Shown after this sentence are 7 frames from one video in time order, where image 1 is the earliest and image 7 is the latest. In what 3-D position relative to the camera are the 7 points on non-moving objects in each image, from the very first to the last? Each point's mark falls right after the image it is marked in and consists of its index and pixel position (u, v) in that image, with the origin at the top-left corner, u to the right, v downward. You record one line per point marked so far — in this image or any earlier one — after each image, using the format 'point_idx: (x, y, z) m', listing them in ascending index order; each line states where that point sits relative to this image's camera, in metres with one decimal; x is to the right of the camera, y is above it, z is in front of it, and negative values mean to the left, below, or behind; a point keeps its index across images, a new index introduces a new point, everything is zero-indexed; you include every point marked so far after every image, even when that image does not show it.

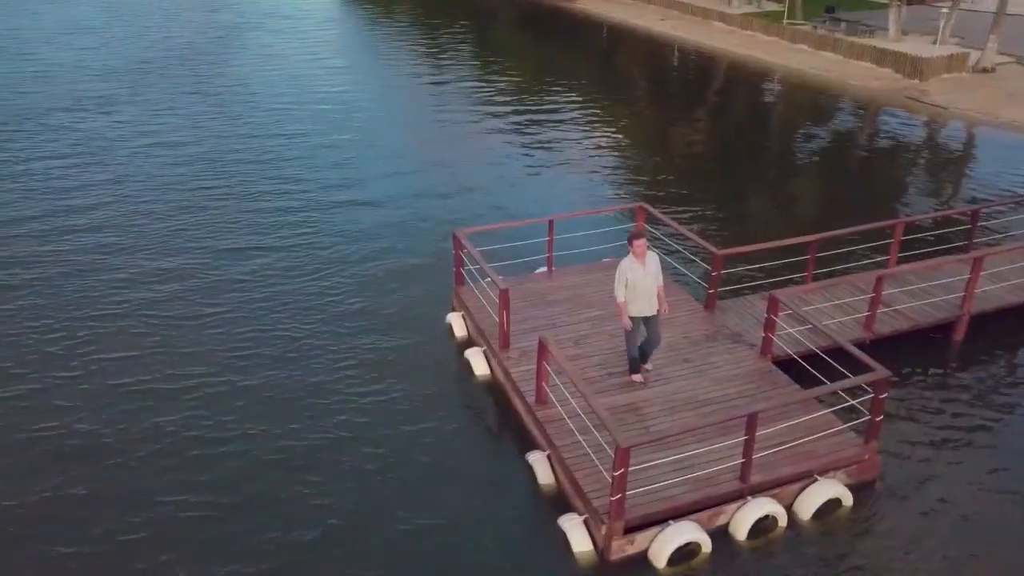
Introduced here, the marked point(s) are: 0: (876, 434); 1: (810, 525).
0: (+4.8, -1.9, +11.7) m
1: (+3.8, -3.0, +11.2) m
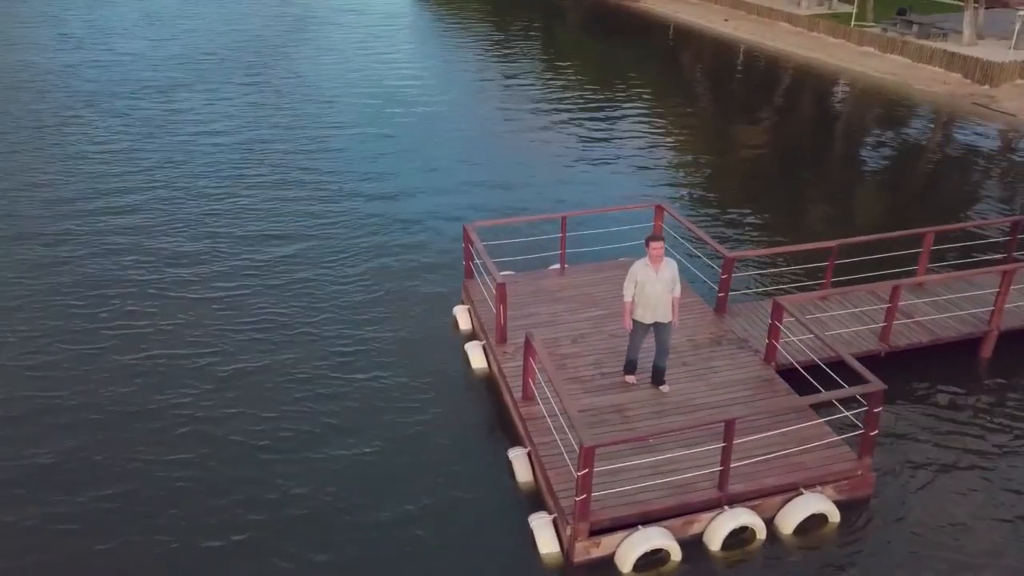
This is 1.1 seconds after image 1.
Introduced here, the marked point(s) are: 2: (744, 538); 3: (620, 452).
0: (+4.5, -2.0, +11.1) m
1: (+3.4, -3.1, +10.8) m
2: (+2.8, -3.0, +10.7) m
3: (+1.3, -2.1, +11.2) m
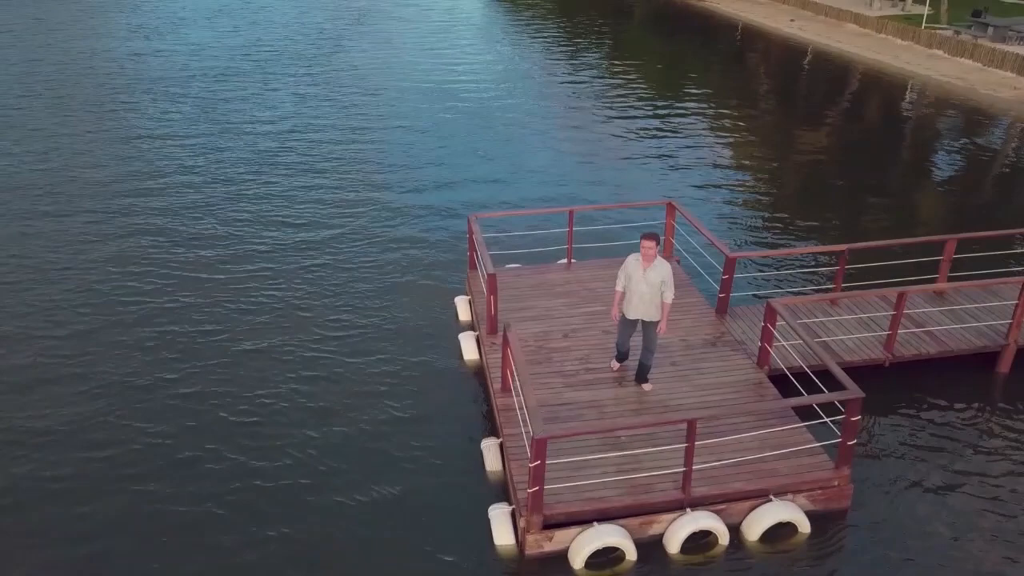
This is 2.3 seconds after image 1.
0: (+4.0, -2.1, +10.7) m
1: (+2.9, -3.1, +10.5) m
2: (+2.3, -3.0, +10.5) m
3: (+0.9, -2.0, +11.1) m
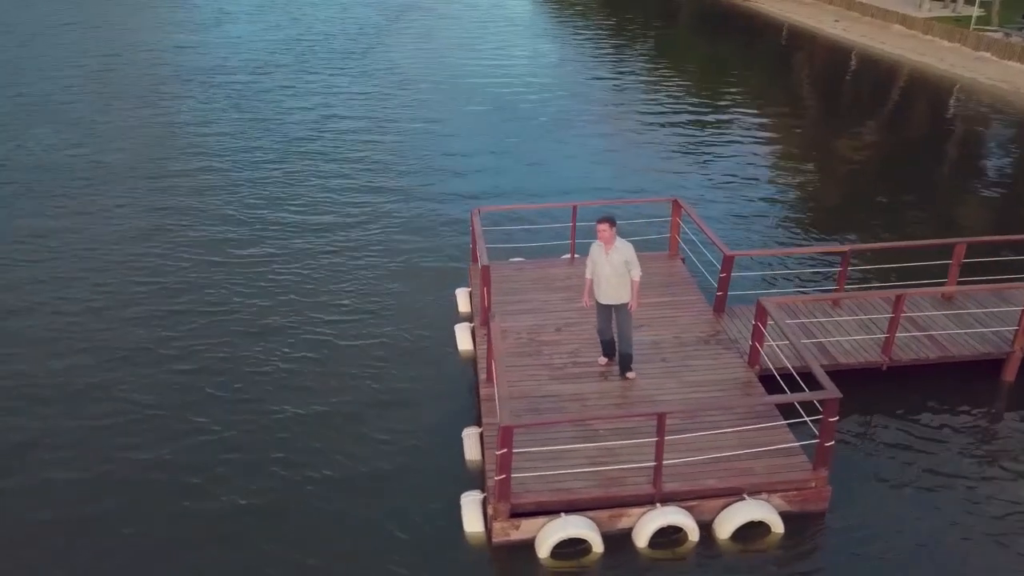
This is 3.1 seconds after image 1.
0: (+3.7, -2.1, +10.6) m
1: (+2.5, -3.0, +10.4) m
2: (+1.9, -2.9, +10.4) m
3: (+0.6, -1.9, +11.1) m
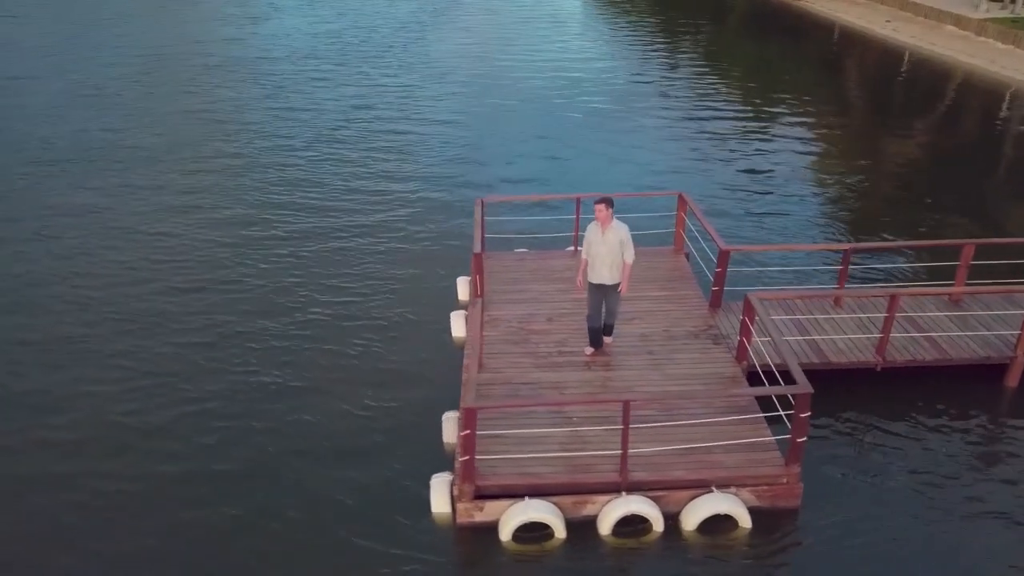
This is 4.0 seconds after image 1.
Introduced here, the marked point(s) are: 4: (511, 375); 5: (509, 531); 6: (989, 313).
0: (+3.3, -2.0, +10.4) m
1: (+2.1, -2.9, +10.3) m
2: (+1.5, -2.8, +10.4) m
3: (+0.3, -1.7, +11.2) m
4: (0.0, -1.2, +12.2) m
5: (0.0, -2.8, +10.1) m
6: (+7.4, -0.4, +13.7) m
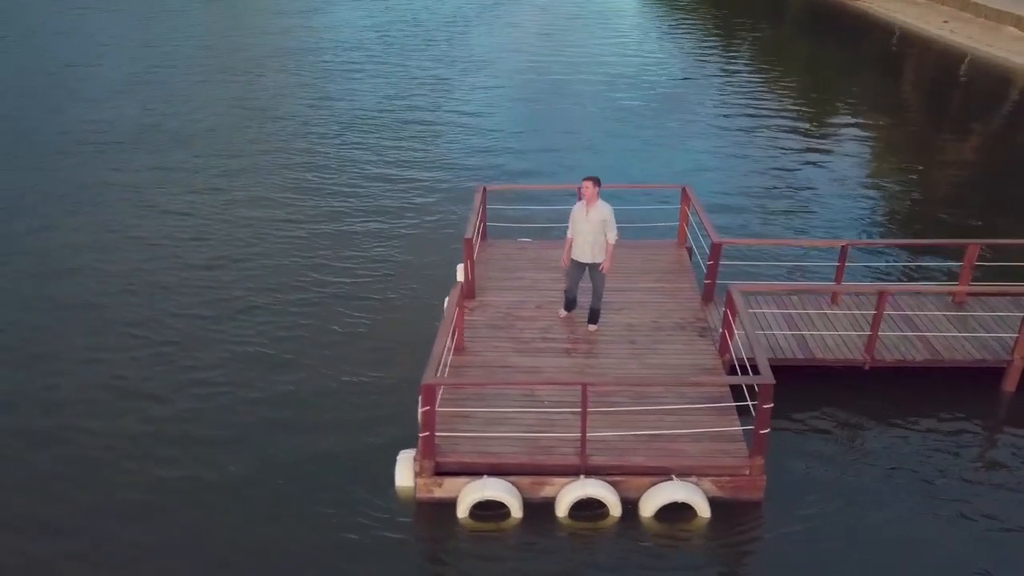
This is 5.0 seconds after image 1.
0: (+2.9, -1.9, +10.3) m
1: (+1.6, -2.8, +10.3) m
2: (+1.0, -2.6, +10.4) m
3: (-0.1, -1.5, +11.3) m
4: (-0.3, -1.0, +12.4) m
5: (-0.5, -2.6, +10.3) m
6: (+7.2, -0.4, +13.3) m
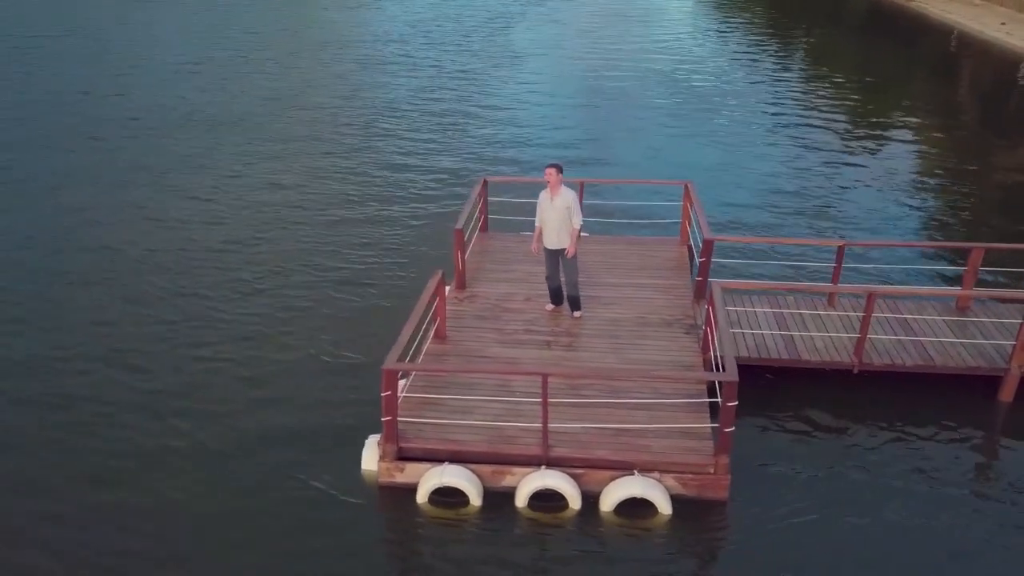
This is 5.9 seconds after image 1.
0: (+2.4, -1.8, +10.1) m
1: (+1.1, -2.7, +10.2) m
2: (+0.6, -2.5, +10.4) m
3: (-0.5, -1.4, +11.3) m
4: (-0.6, -0.8, +12.4) m
5: (-1.0, -2.4, +10.3) m
6: (+7.0, -0.5, +12.8) m
